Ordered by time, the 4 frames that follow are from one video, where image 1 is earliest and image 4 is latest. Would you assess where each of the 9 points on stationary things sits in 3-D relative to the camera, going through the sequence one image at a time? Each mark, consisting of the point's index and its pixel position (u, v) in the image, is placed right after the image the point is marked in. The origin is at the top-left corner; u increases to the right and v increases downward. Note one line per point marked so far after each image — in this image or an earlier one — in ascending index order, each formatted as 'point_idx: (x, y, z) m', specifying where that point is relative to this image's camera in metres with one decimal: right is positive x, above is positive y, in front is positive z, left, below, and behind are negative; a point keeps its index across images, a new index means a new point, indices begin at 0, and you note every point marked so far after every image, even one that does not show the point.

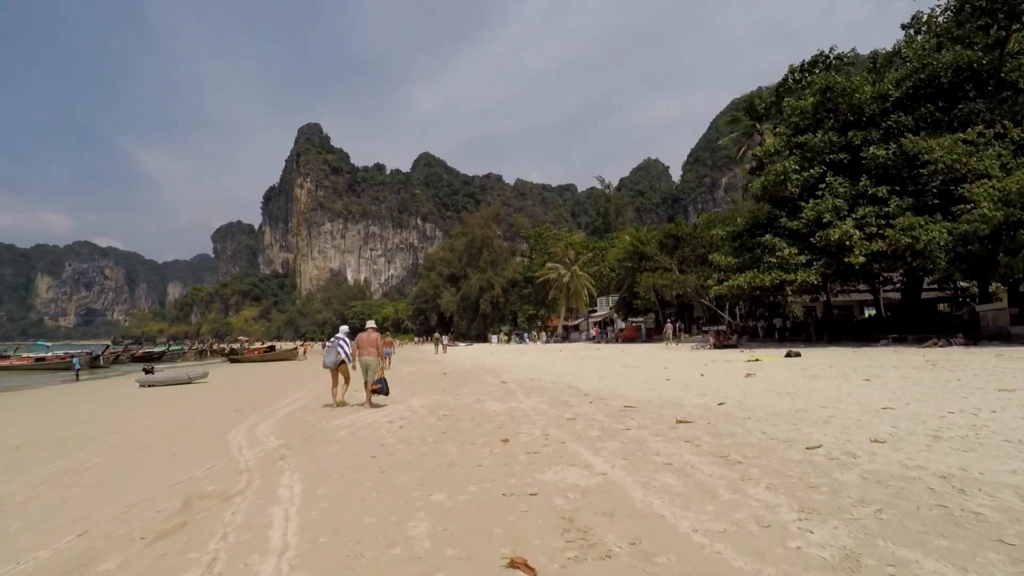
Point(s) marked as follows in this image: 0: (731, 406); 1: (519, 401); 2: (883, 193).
0: (+2.6, -1.4, +6.7) m
1: (+0.1, -1.8, +9.0) m
2: (+12.0, +3.1, +18.0) m
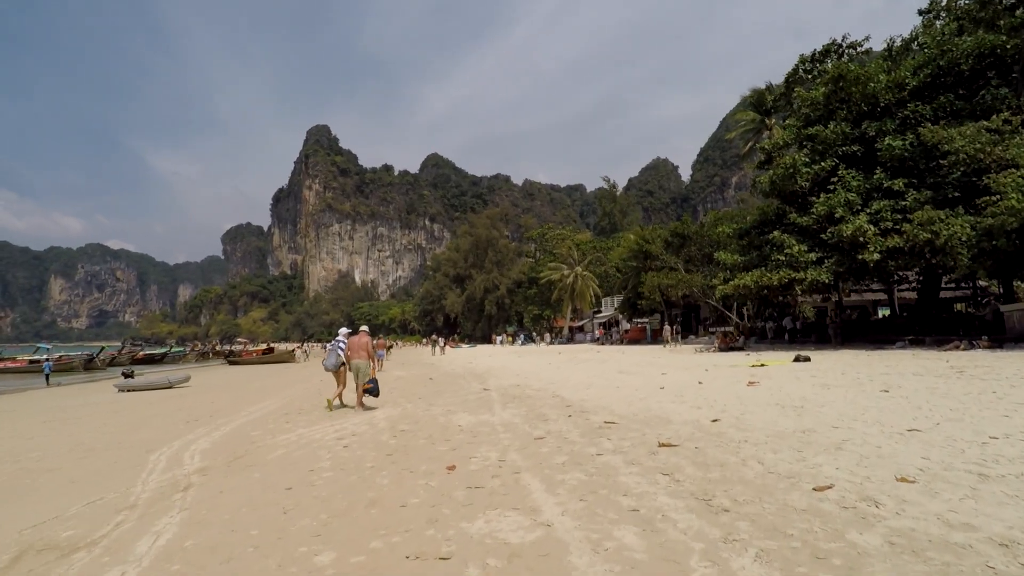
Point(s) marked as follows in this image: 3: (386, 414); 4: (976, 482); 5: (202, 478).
0: (+2.2, -1.4, +5.8) m
1: (-0.3, -1.8, +8.0) m
2: (+11.7, +3.1, +16.9) m
3: (-2.0, -2.0, +8.8) m
4: (+2.8, -1.2, +3.3) m
5: (-2.9, -1.8, +5.2) m
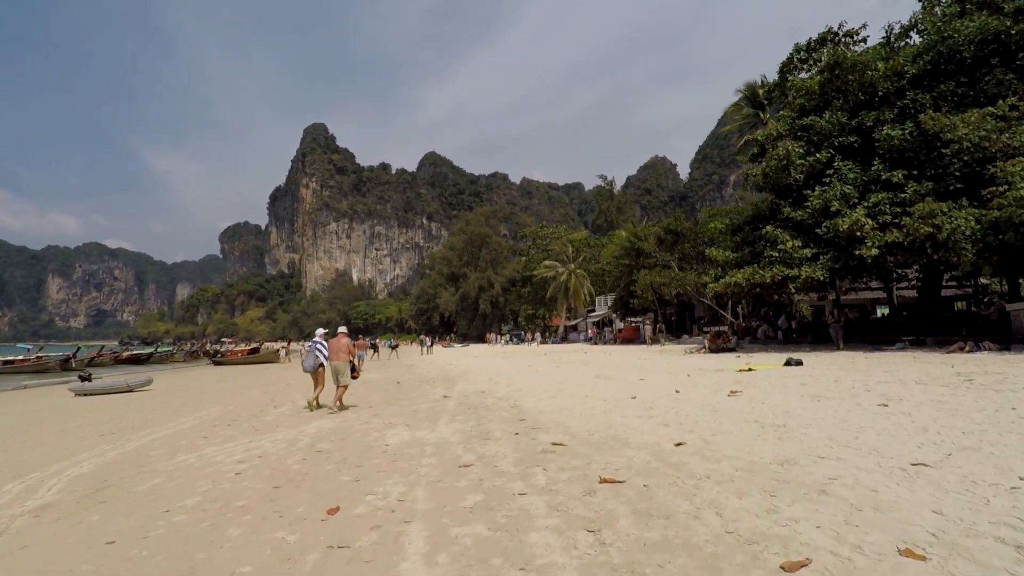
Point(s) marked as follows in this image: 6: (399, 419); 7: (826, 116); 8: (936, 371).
0: (+1.5, -1.4, +4.7) m
1: (-1.0, -1.8, +7.0) m
2: (+11.0, +3.2, +15.8) m
3: (-2.7, -1.9, +7.7) m
4: (+2.1, -1.1, +2.3) m
5: (-3.6, -1.7, +4.1) m
6: (-1.7, -1.9, +8.2) m
7: (+9.9, +5.4, +17.5) m
8: (+6.6, -1.3, +8.6) m
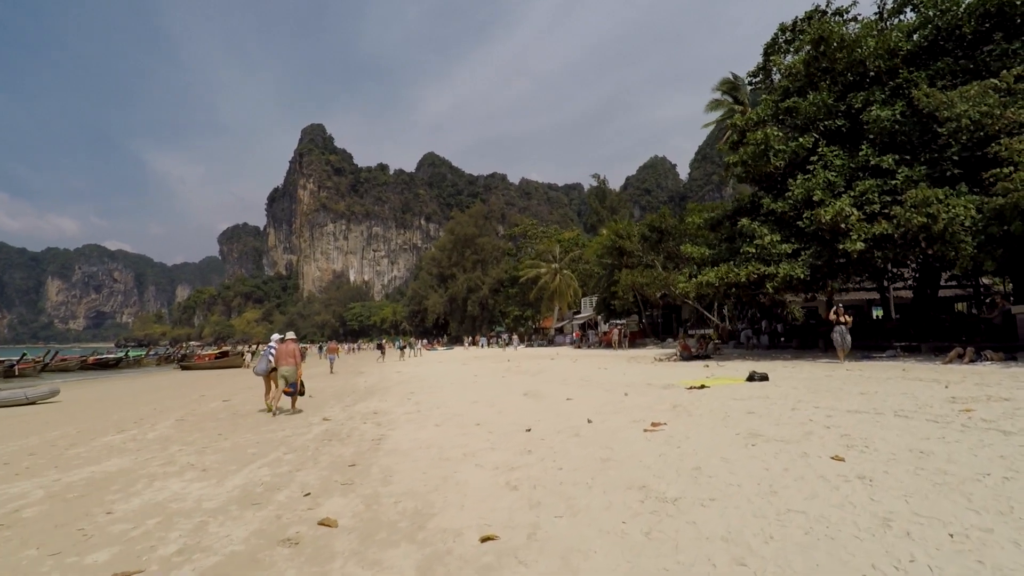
0: (-0.2, -1.4, +2.8) m
1: (-2.6, -1.8, +5.1) m
2: (+9.4, +3.2, +13.9) m
3: (-4.3, -1.9, +5.8) m
4: (+0.4, -1.1, +0.4) m
5: (-5.2, -1.7, +2.2) m
6: (-3.3, -1.9, +6.2) m
7: (+8.3, +5.5, +15.6) m
8: (+4.9, -1.3, +6.7) m
